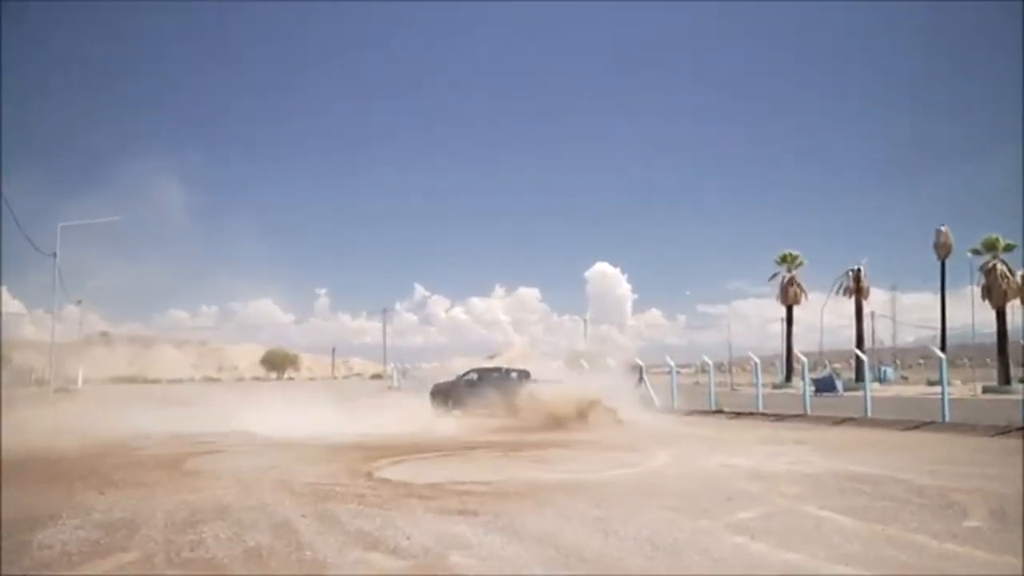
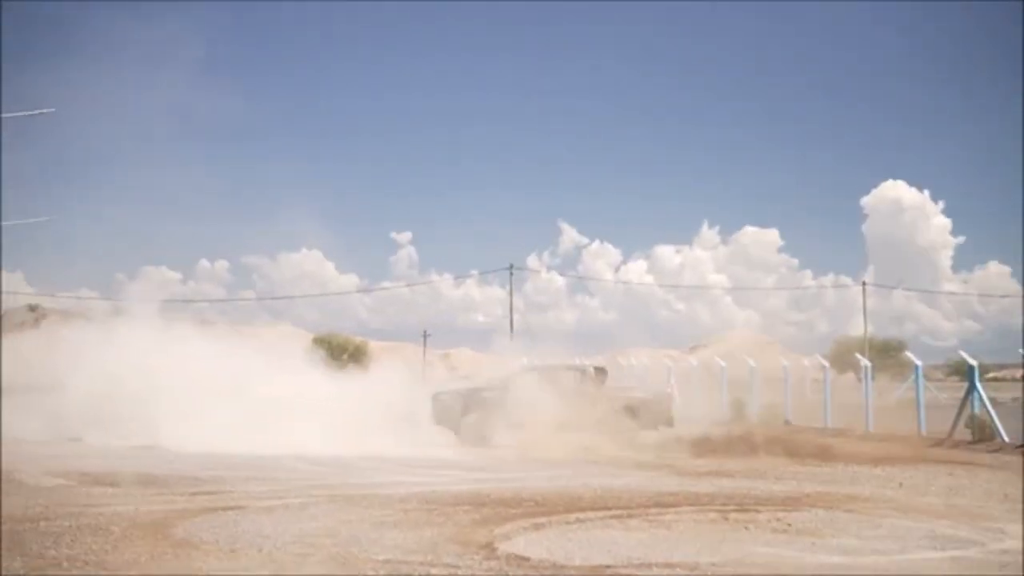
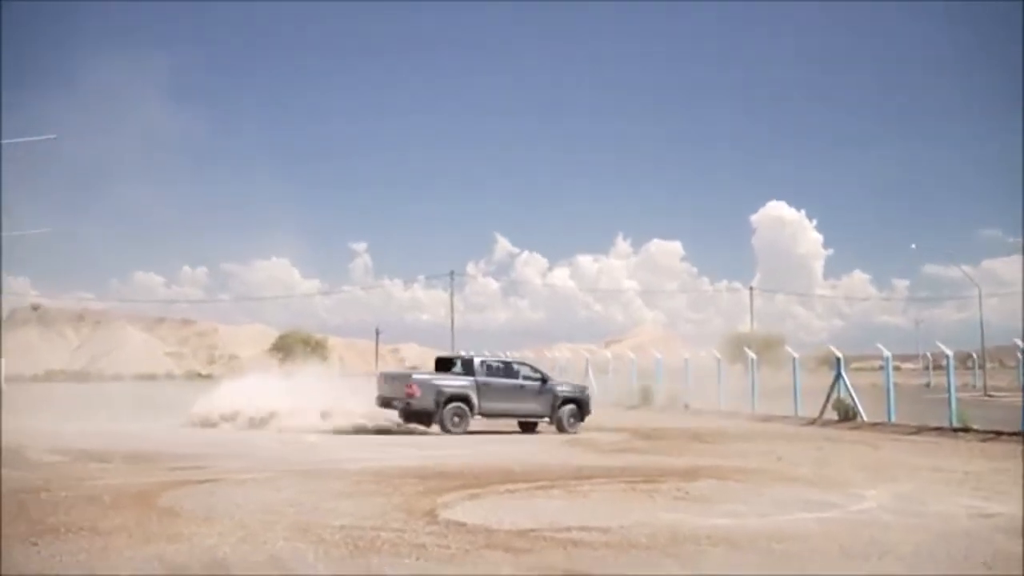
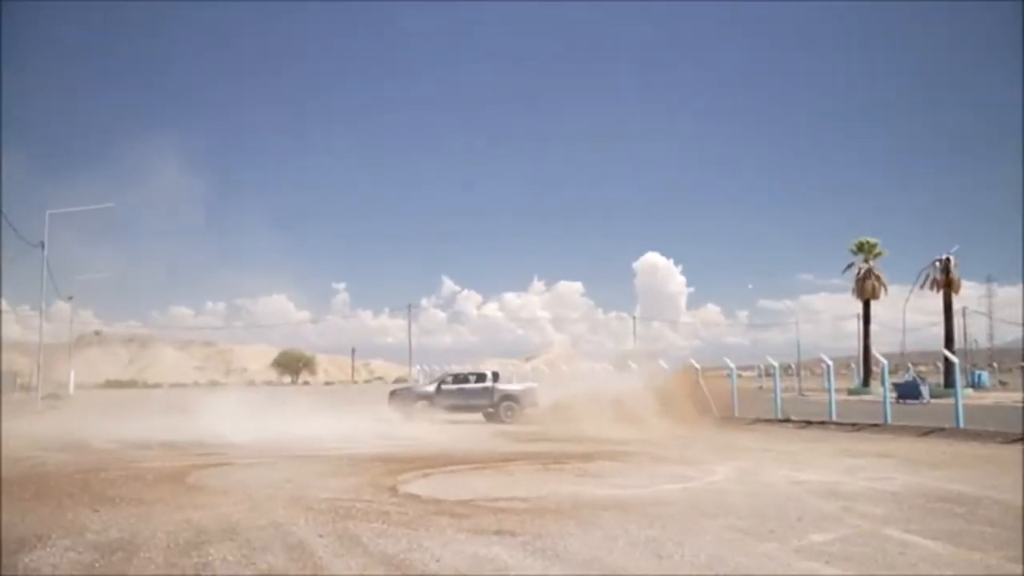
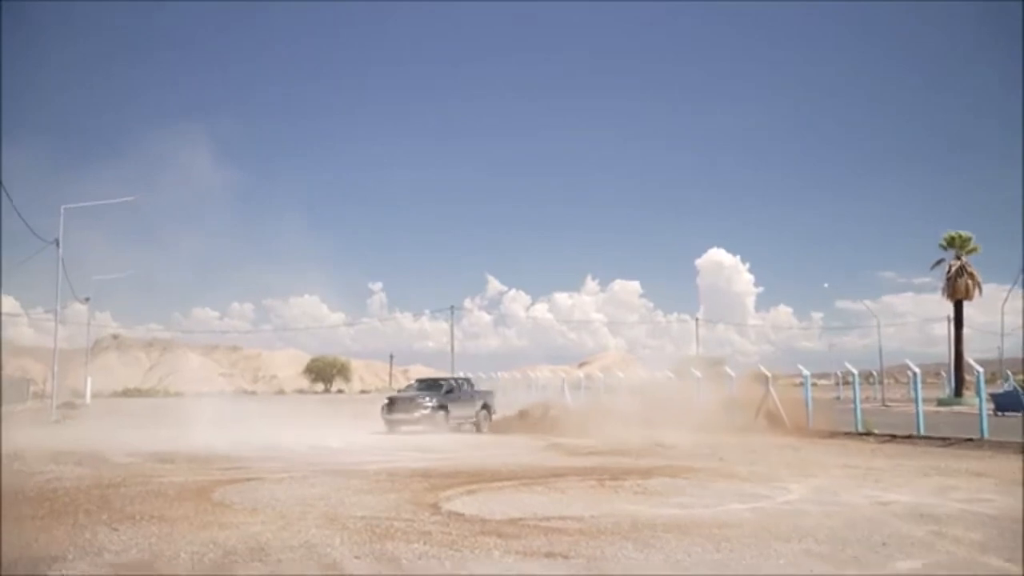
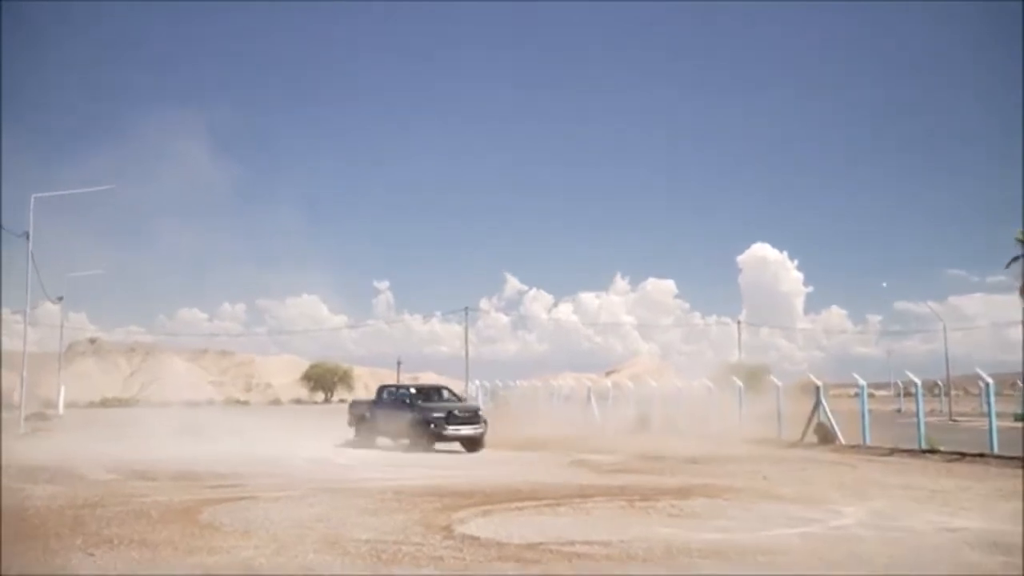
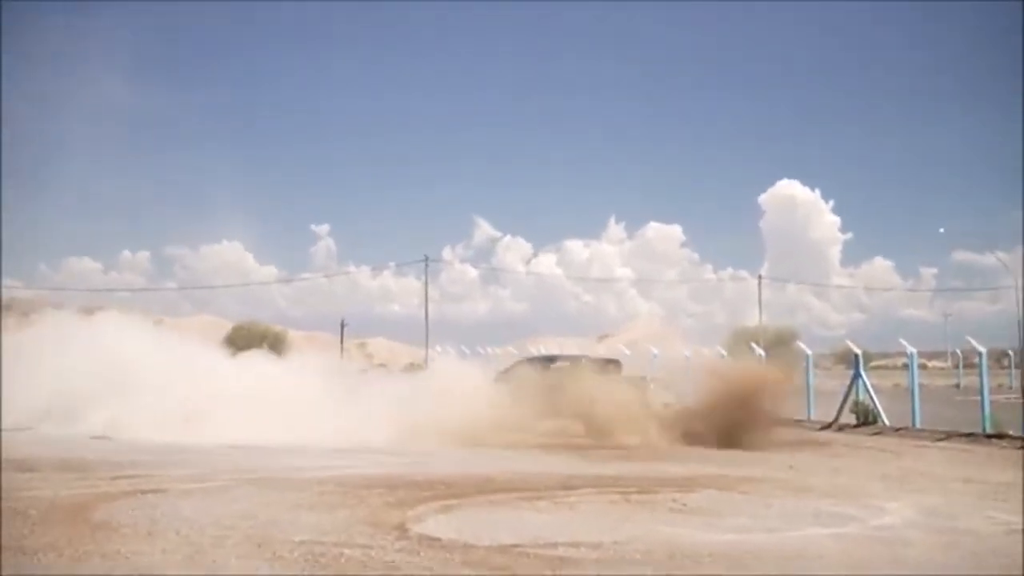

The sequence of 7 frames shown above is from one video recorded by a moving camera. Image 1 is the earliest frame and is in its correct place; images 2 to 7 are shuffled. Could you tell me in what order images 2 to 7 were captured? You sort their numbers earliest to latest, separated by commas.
4, 5, 6, 3, 7, 2
